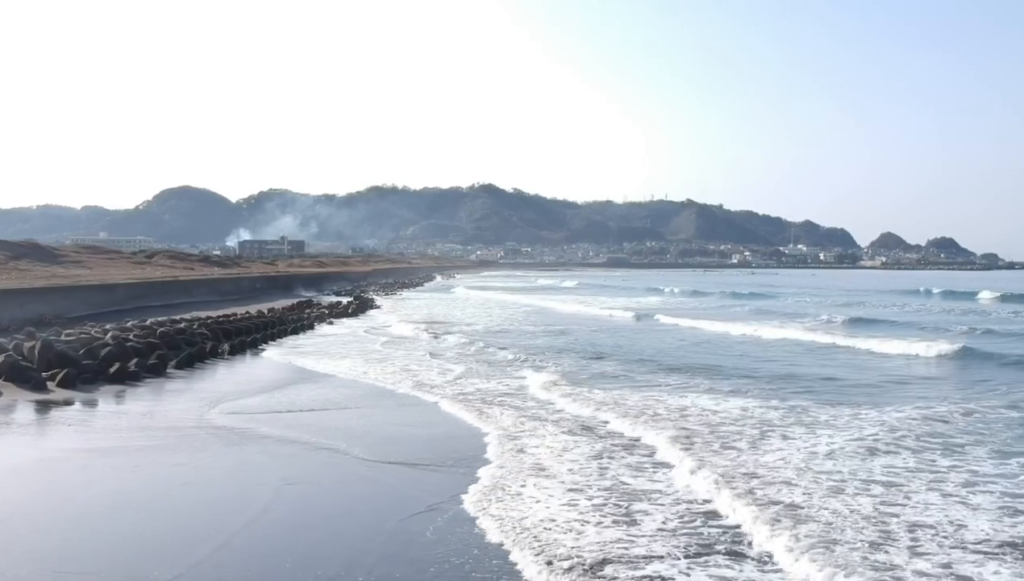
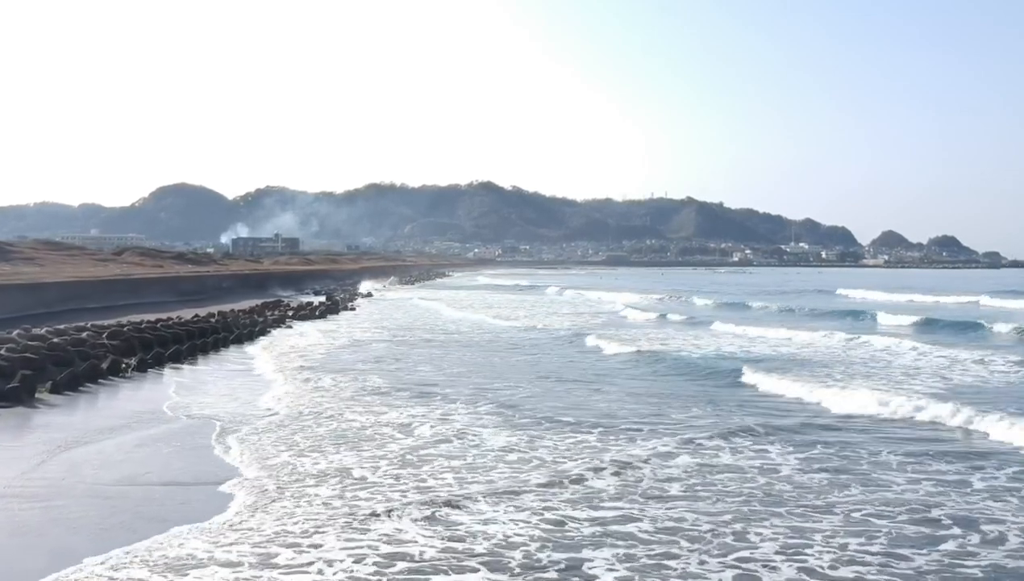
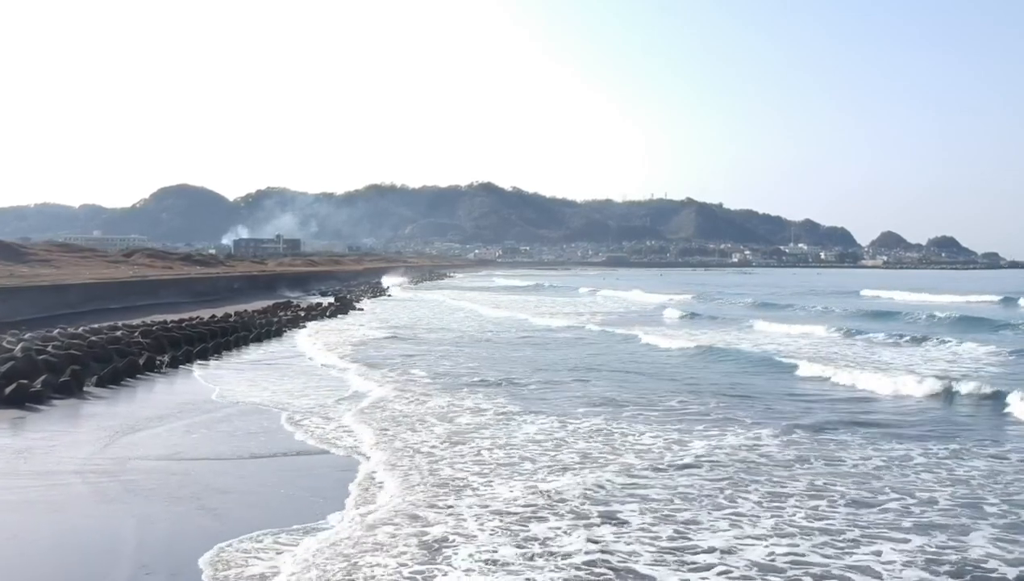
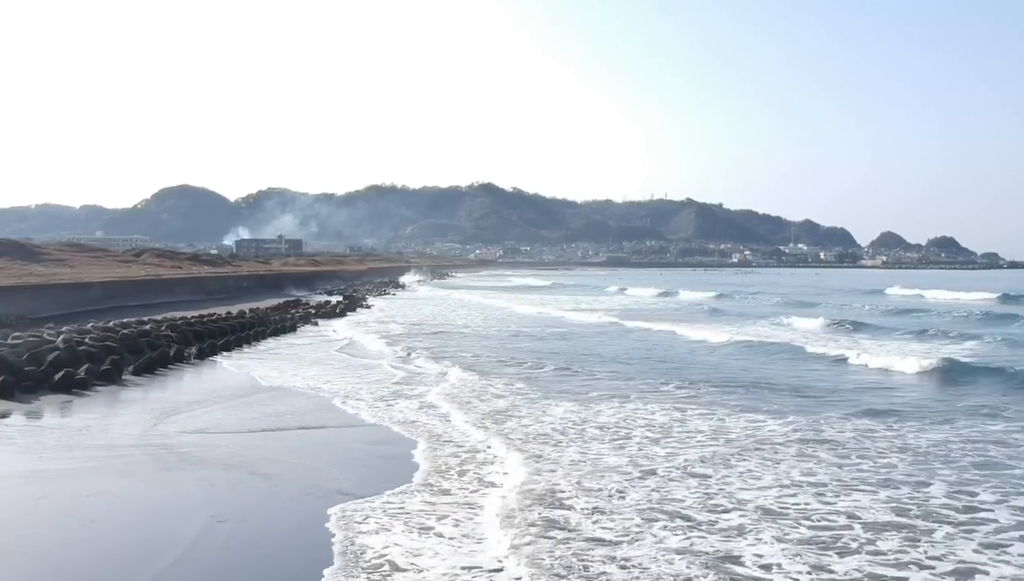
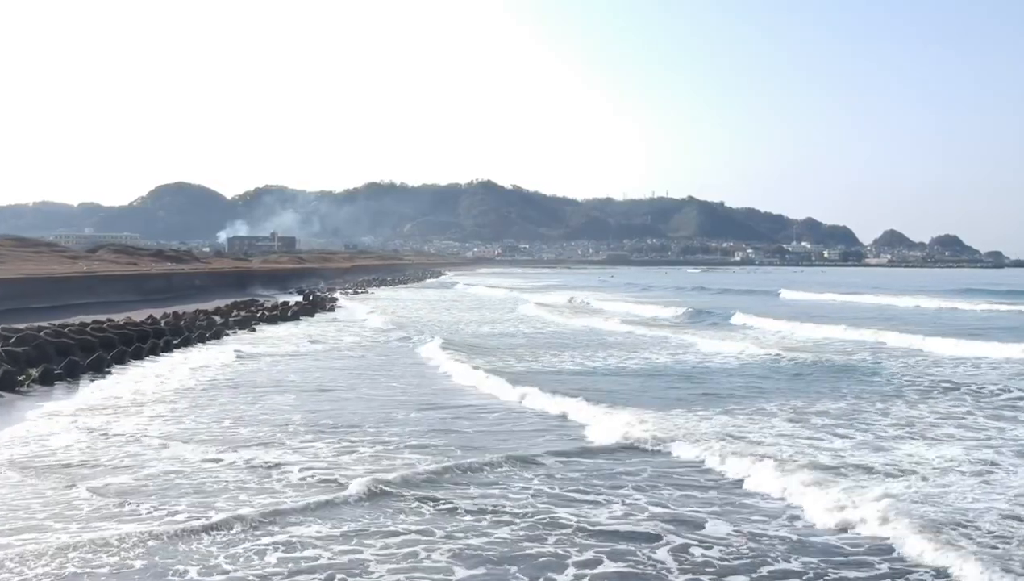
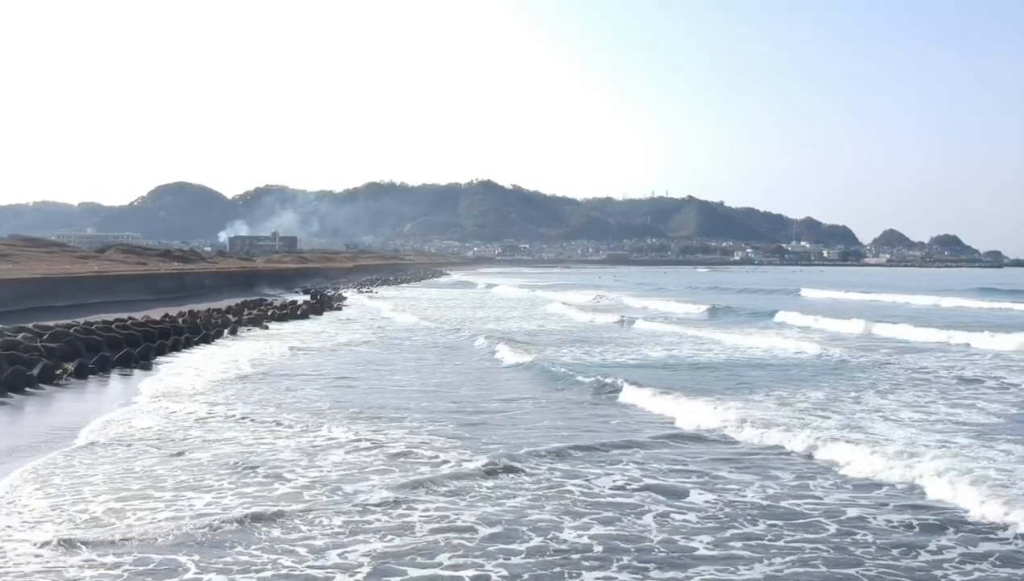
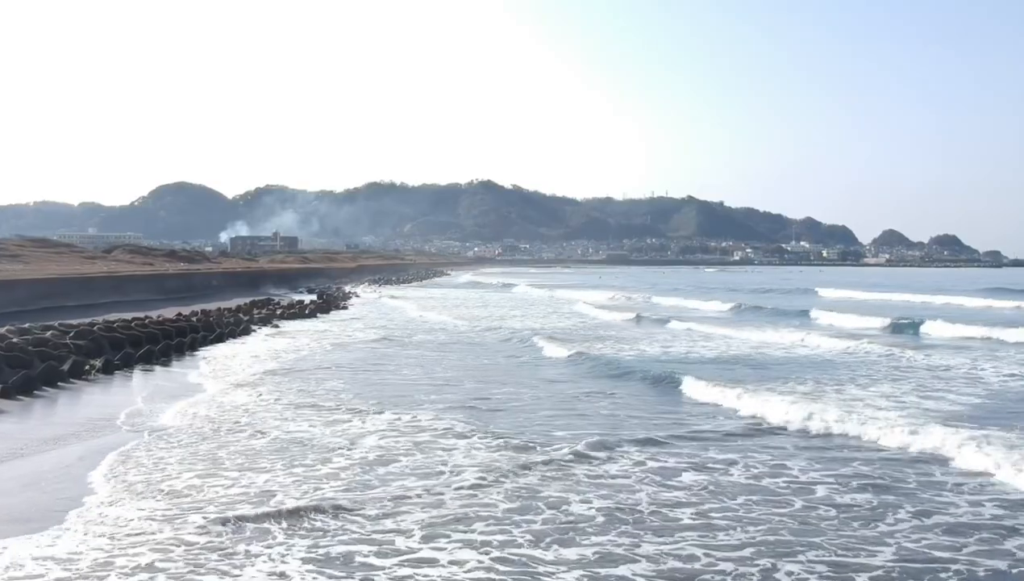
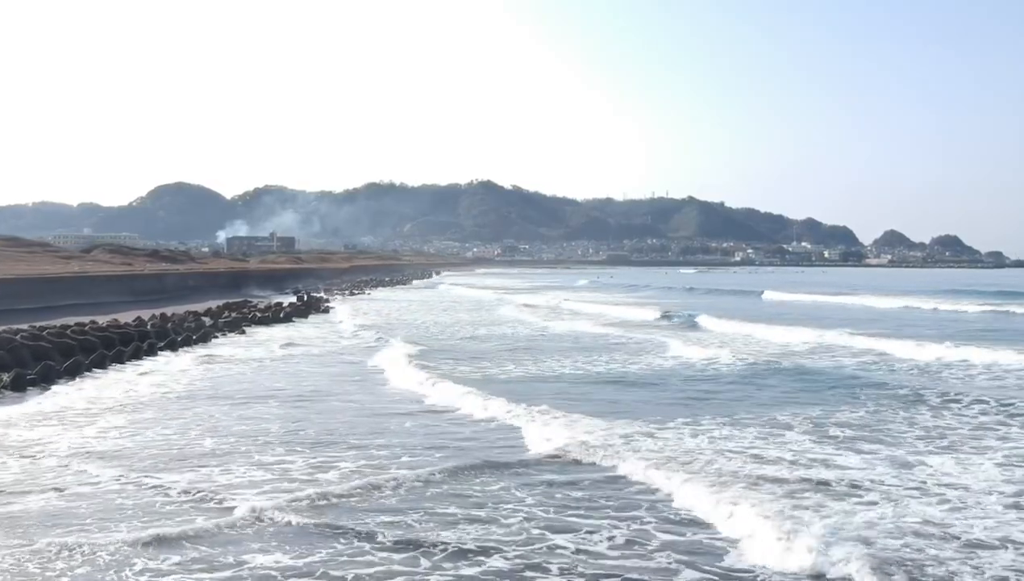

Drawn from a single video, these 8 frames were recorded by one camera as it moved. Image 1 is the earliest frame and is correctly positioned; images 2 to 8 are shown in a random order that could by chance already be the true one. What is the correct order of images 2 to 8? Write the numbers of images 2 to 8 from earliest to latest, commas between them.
4, 3, 2, 7, 6, 5, 8
